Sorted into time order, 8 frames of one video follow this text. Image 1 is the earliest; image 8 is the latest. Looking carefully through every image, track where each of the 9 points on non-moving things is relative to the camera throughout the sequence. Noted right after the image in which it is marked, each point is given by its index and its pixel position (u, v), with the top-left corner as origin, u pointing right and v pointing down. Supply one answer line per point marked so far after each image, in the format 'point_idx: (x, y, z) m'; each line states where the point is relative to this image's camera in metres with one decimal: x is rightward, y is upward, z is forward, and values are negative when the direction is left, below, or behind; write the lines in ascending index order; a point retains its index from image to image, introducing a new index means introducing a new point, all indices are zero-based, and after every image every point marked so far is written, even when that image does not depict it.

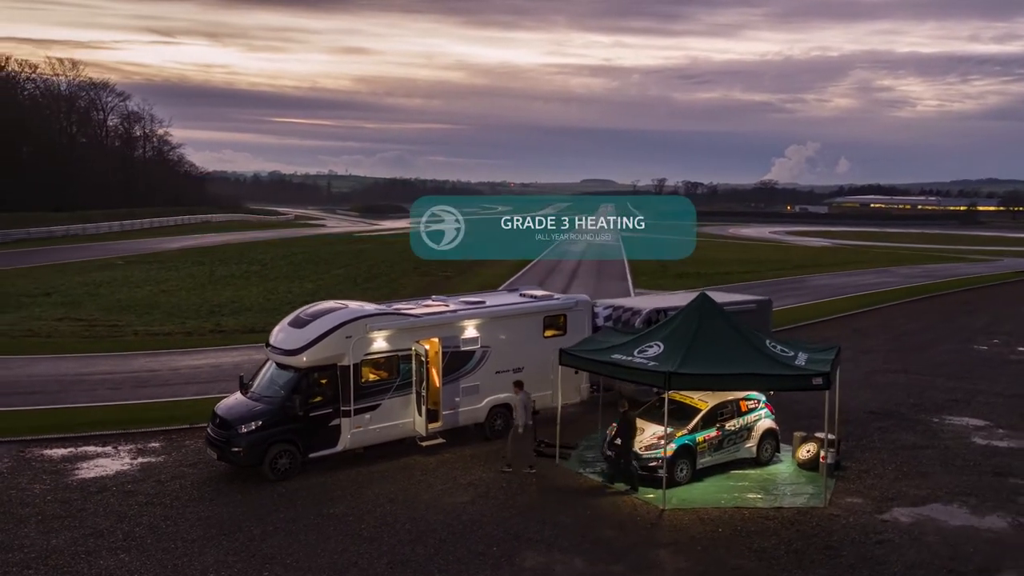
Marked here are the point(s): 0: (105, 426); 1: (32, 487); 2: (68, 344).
0: (-4.8, -1.6, +9.8) m
1: (-4.5, -1.8, +7.7) m
2: (-8.5, -1.1, +15.8) m
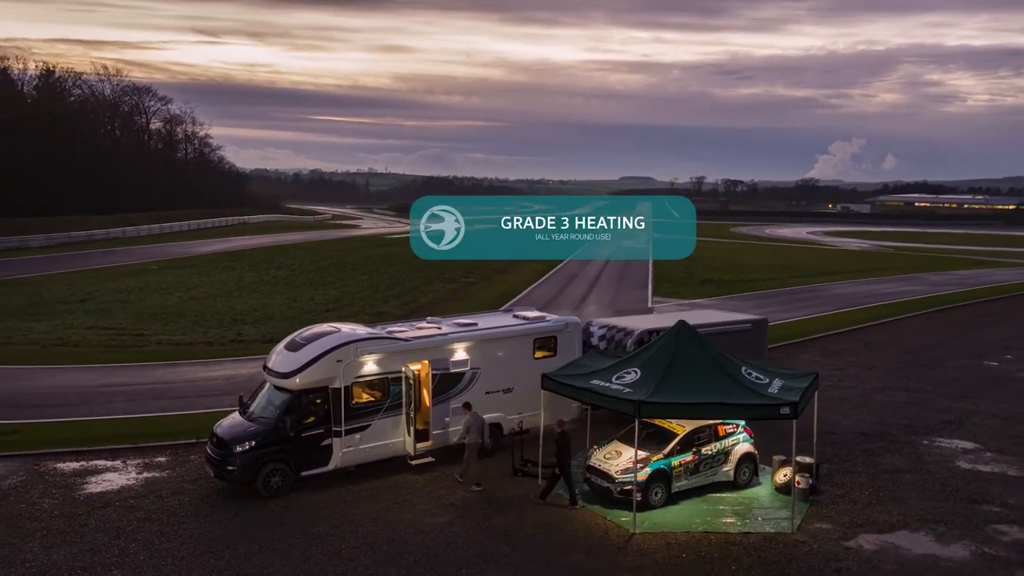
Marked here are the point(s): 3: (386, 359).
0: (-5.0, -1.9, +10.4) m
1: (-4.7, -2.1, +8.2) m
2: (-8.3, -1.3, +16.5) m
3: (-1.4, -0.8, +9.1) m
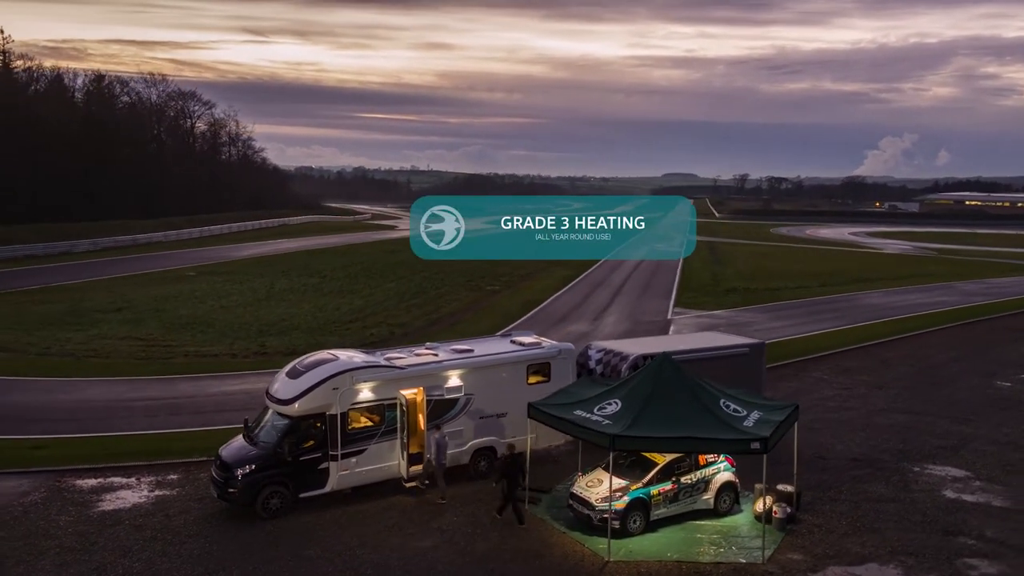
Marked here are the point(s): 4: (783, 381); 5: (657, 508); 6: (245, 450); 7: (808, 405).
0: (-5.0, -2.2, +11.0) m
1: (-4.8, -2.5, +8.8) m
2: (-8.1, -1.6, +17.3) m
3: (-1.5, -1.1, +9.6) m
4: (+5.3, -1.8, +16.2) m
5: (+1.5, -2.4, +8.9) m
6: (-3.0, -1.8, +9.3) m
7: (+5.1, -2.1, +14.4) m
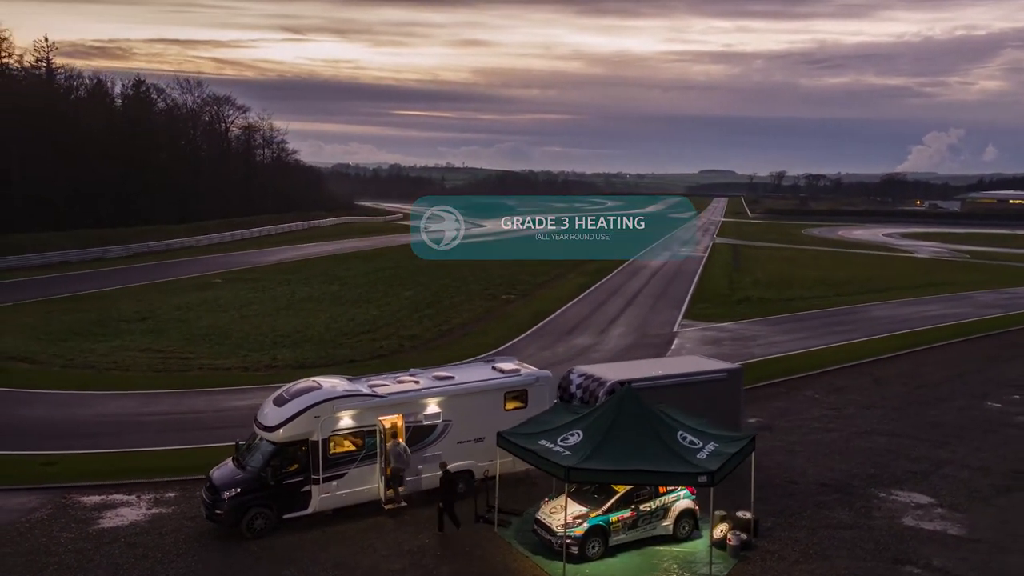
0: (-5.3, -2.6, +11.8) m
1: (-5.2, -2.9, +9.6) m
2: (-8.1, -2.0, +18.2) m
3: (-1.9, -1.6, +10.2) m
4: (+5.2, -2.3, +16.5) m
5: (+1.2, -2.8, +9.3) m
6: (-3.3, -2.2, +9.9) m
7: (+4.9, -2.5, +14.8) m
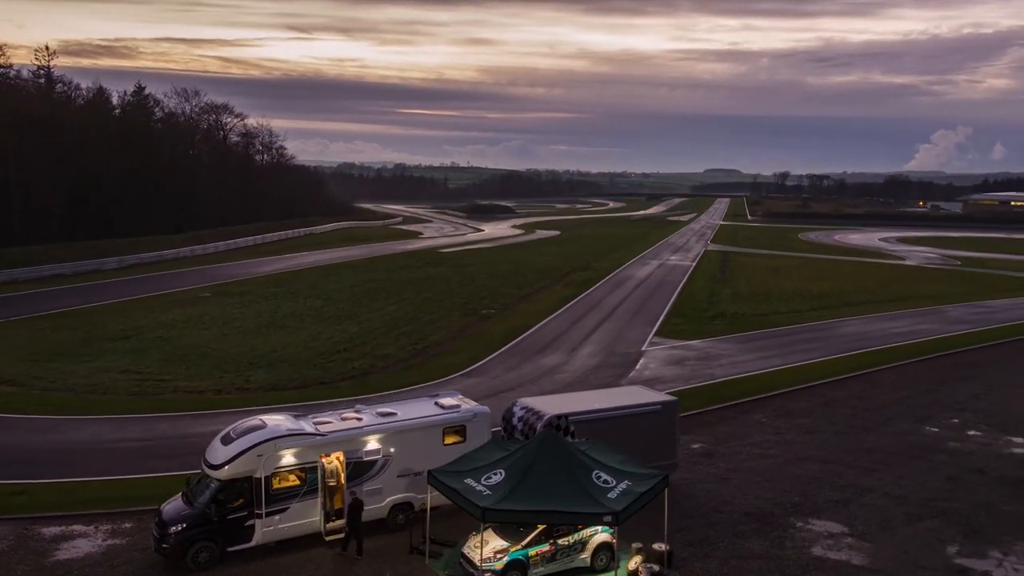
0: (-6.2, -3.3, +12.4) m
1: (-6.1, -3.5, +10.3) m
2: (-9.0, -2.6, +18.9) m
3: (-2.8, -2.2, +10.9) m
4: (+4.3, -2.9, +17.2) m
5: (+0.3, -3.4, +10.0) m
6: (-4.2, -2.8, +10.6) m
7: (+4.0, -3.1, +15.4) m
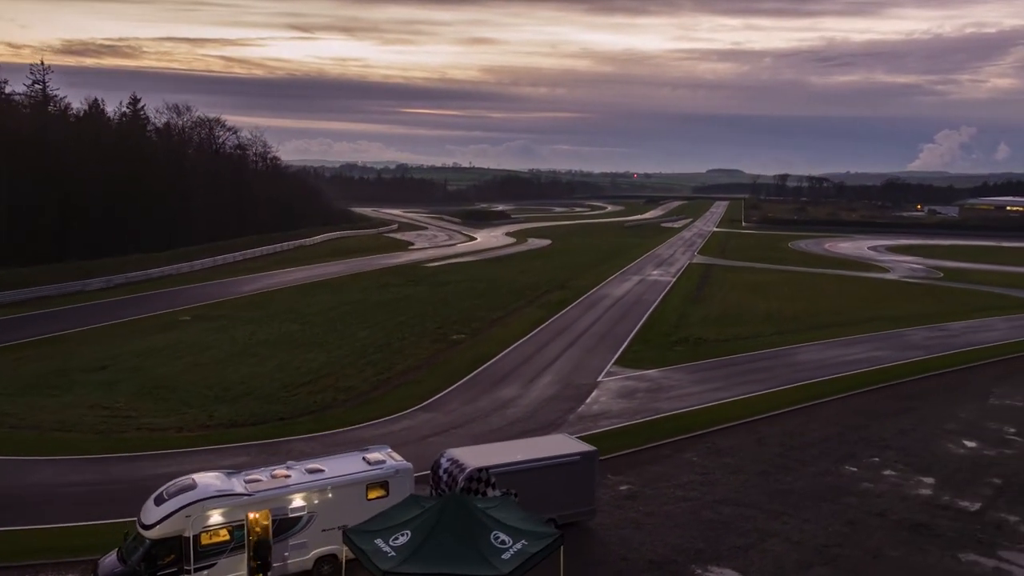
0: (-7.5, -4.3, +13.3) m
1: (-7.4, -4.5, +11.2) m
2: (-10.3, -3.7, +19.8) m
3: (-4.0, -3.2, +11.8) m
4: (+3.0, -3.9, +18.1) m
5: (-1.0, -4.4, +10.9) m
6: (-5.5, -3.8, +11.5) m
7: (+2.8, -4.1, +16.3) m
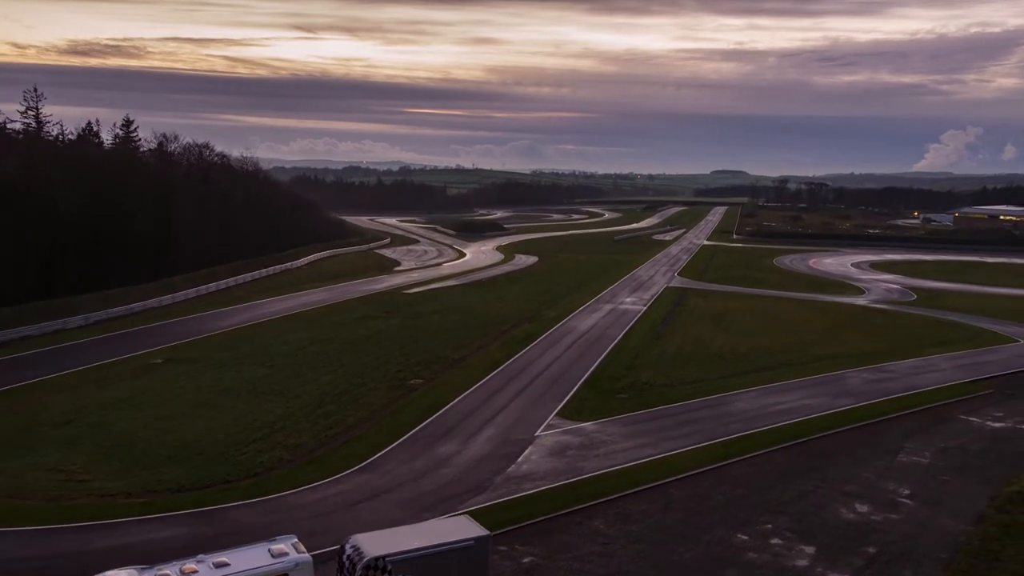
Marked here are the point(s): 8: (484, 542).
0: (-9.4, -6.2, +14.7) m
1: (-9.3, -6.4, +12.6) m
2: (-12.2, -5.7, +21.2) m
3: (-6.0, -5.1, +13.2) m
4: (+1.1, -5.8, +19.5) m
5: (-2.9, -6.3, +12.3) m
6: (-7.4, -5.8, +12.9) m
7: (+0.8, -6.0, +17.8) m
8: (-0.5, -4.9, +16.1) m
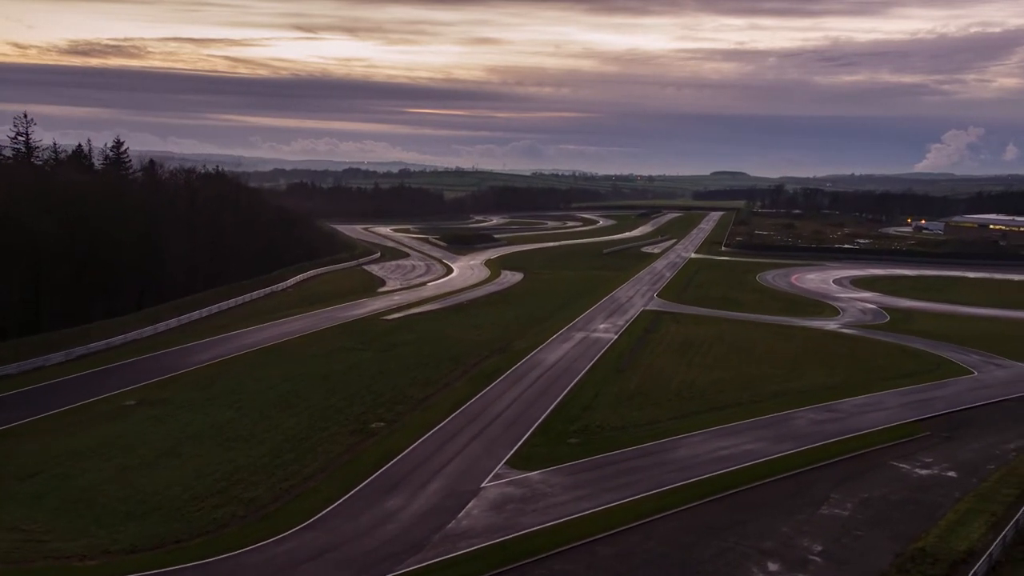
0: (-11.2, -8.2, +16.0) m
1: (-11.1, -8.4, +13.8) m
2: (-14.1, -7.8, +22.4) m
3: (-7.8, -7.0, +14.5) m
4: (-0.8, -7.8, +20.8) m
5: (-4.7, -8.2, +13.6) m
6: (-9.2, -7.7, +14.2) m
7: (-1.0, -8.0, +19.1) m
8: (-2.4, -6.9, +17.4) m
